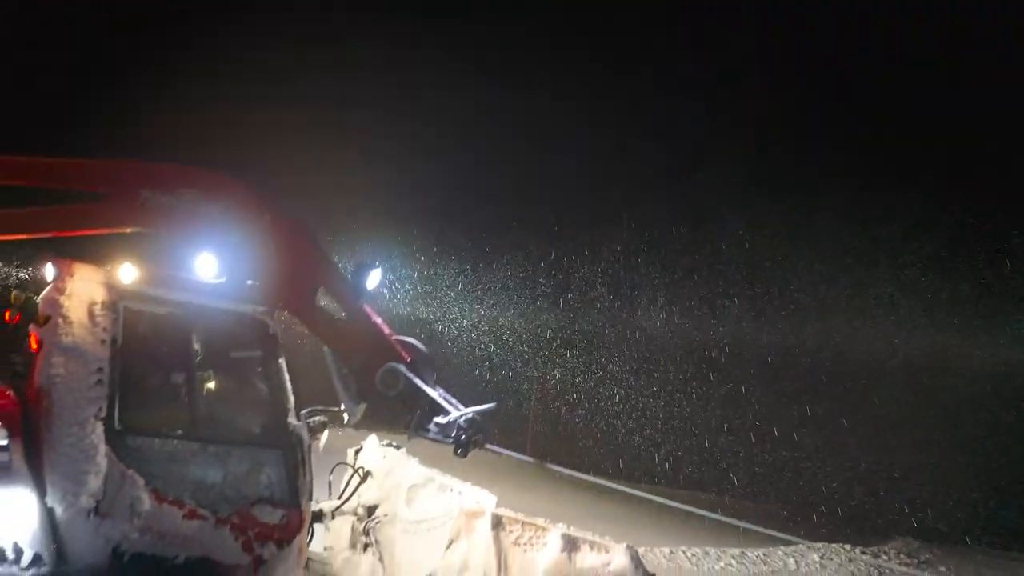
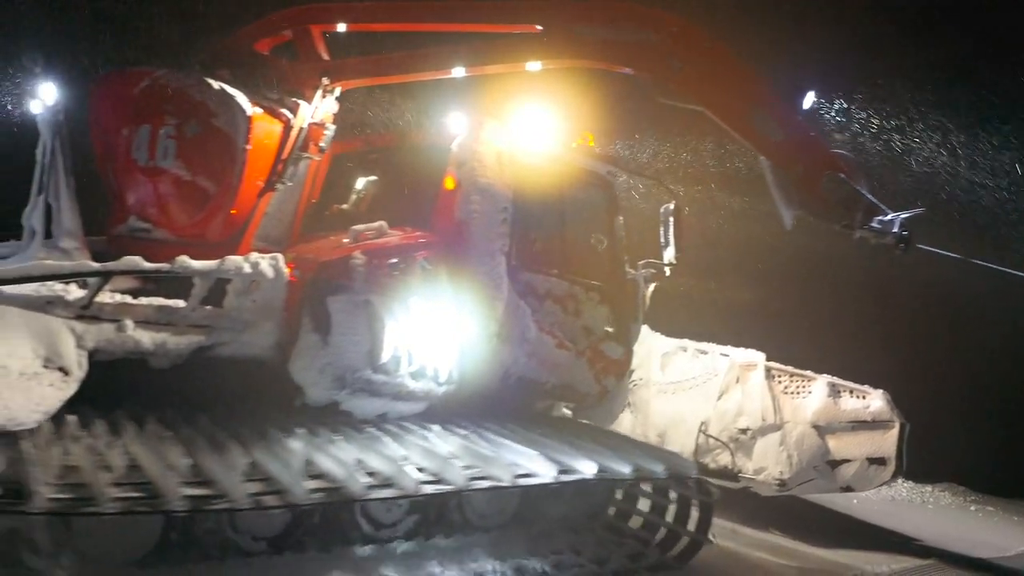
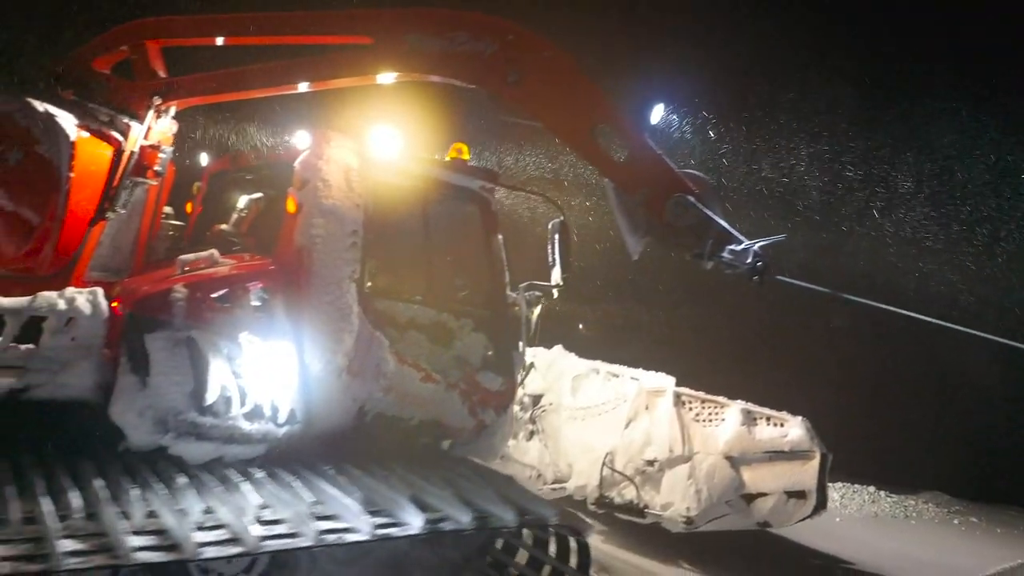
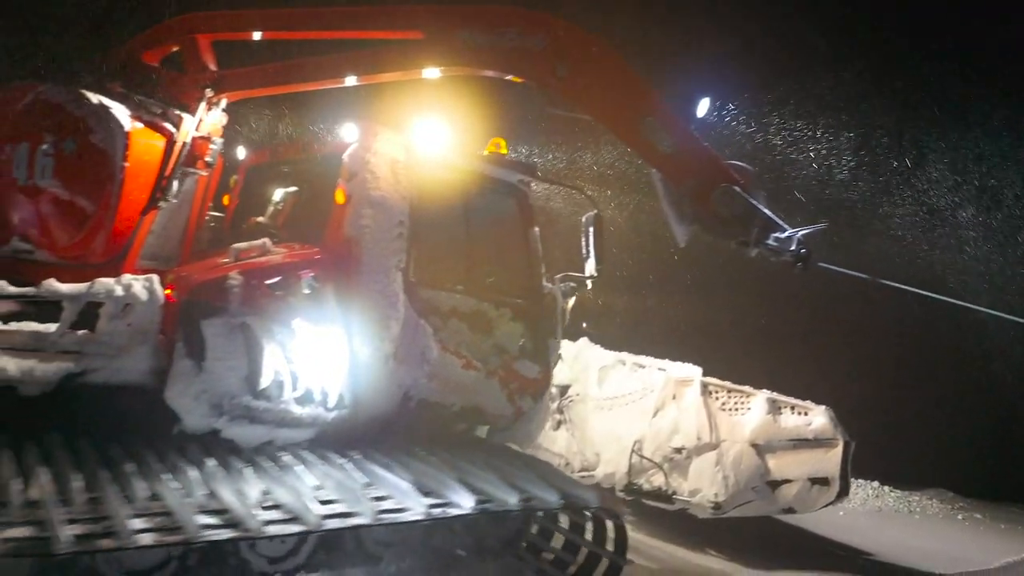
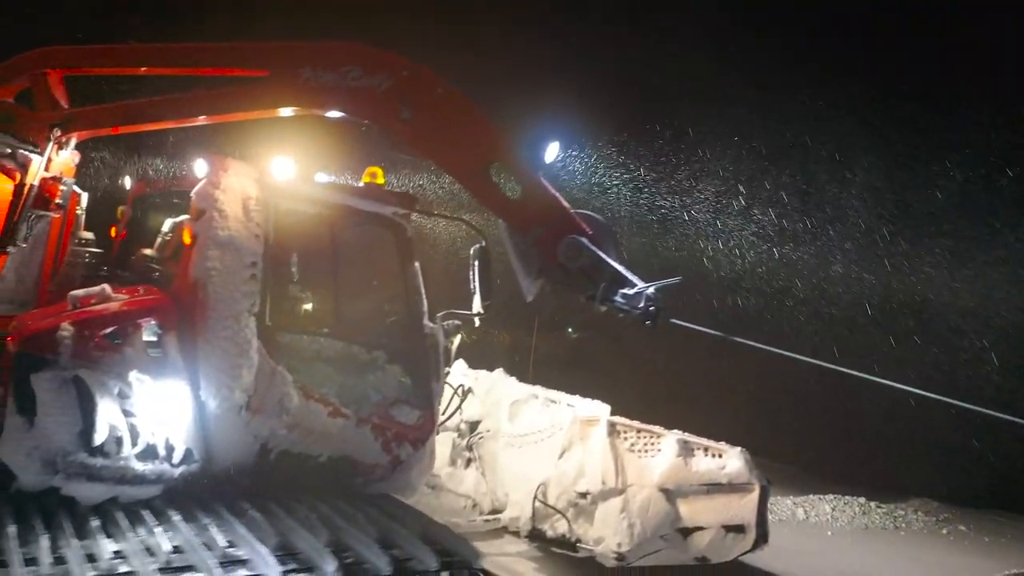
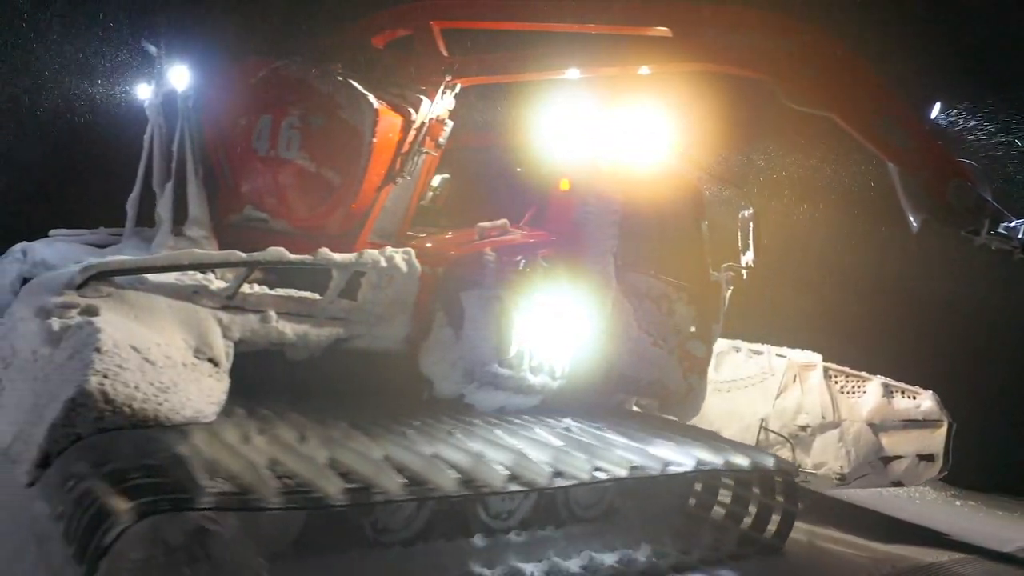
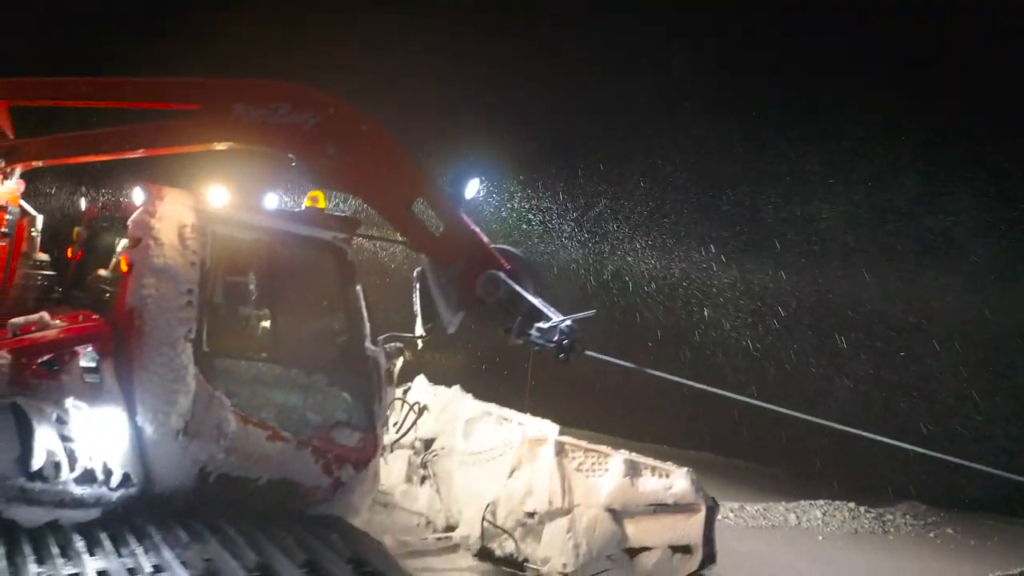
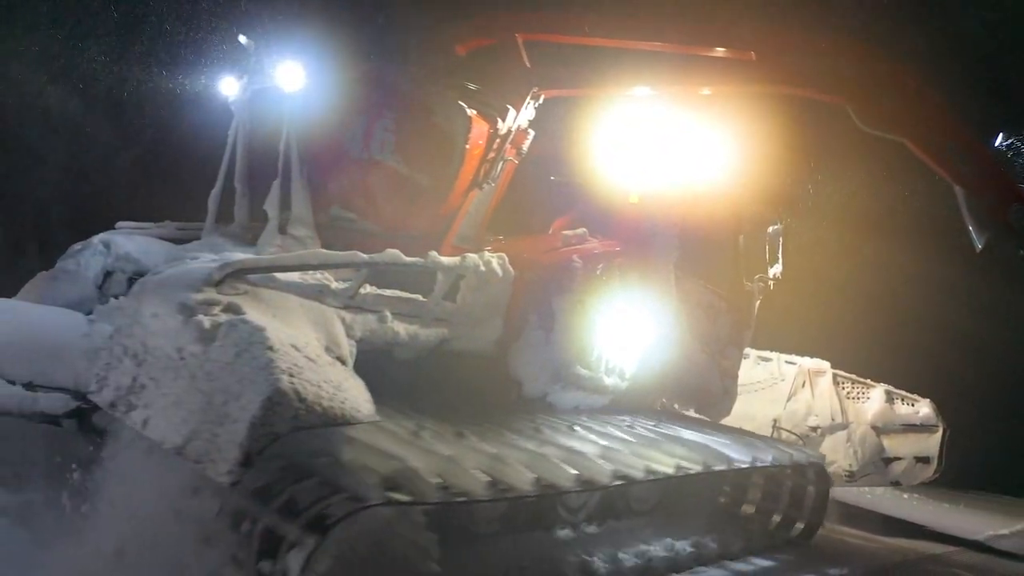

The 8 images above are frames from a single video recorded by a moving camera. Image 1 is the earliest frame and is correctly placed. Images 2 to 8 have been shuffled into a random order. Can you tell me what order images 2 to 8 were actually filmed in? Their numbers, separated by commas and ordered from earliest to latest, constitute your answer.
7, 5, 3, 4, 2, 6, 8
